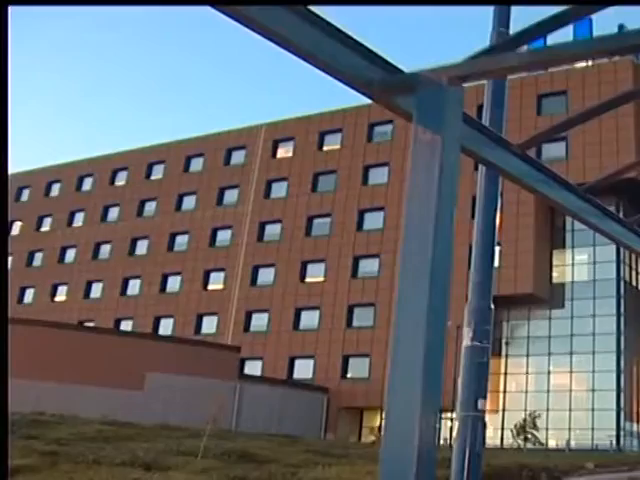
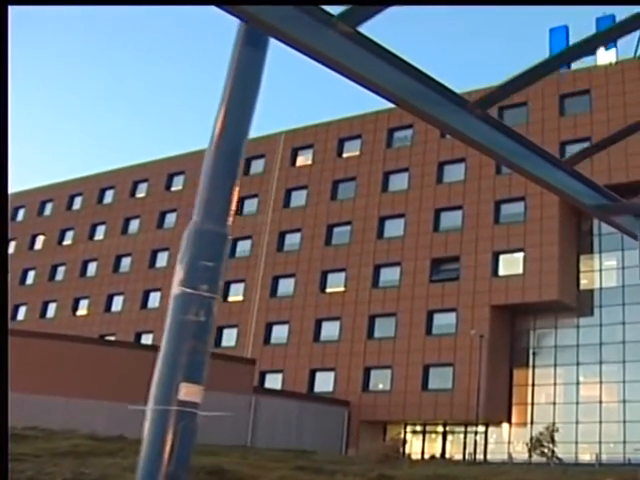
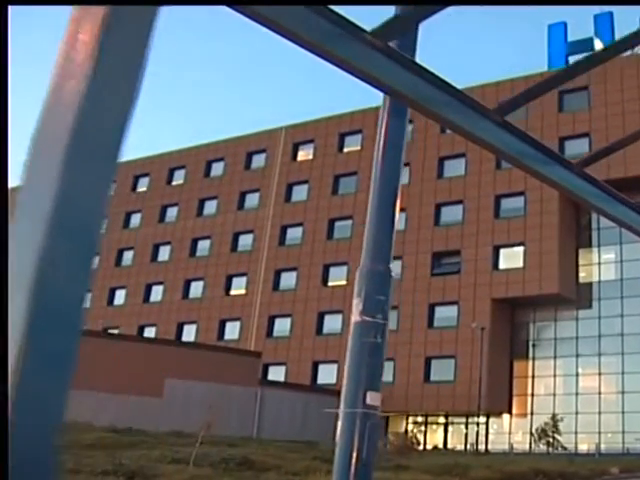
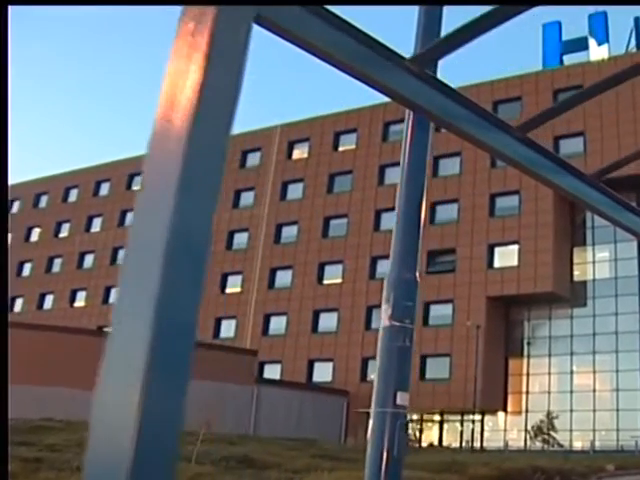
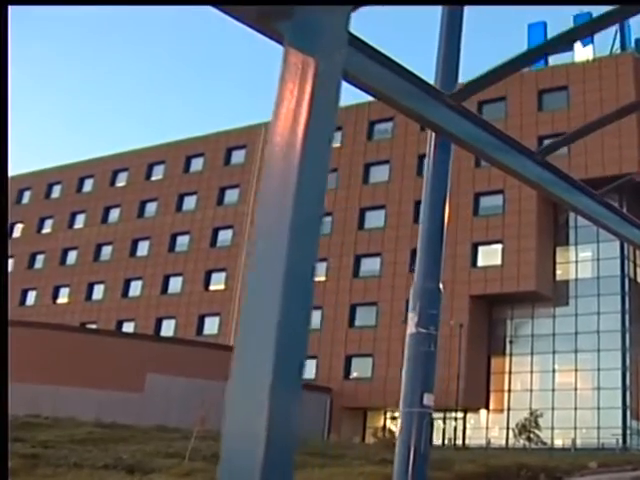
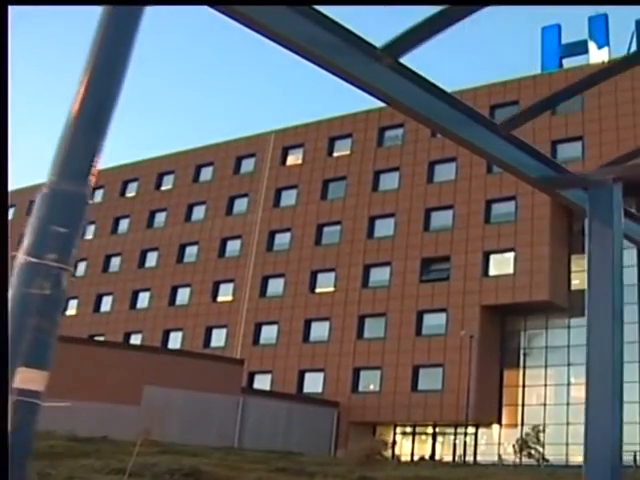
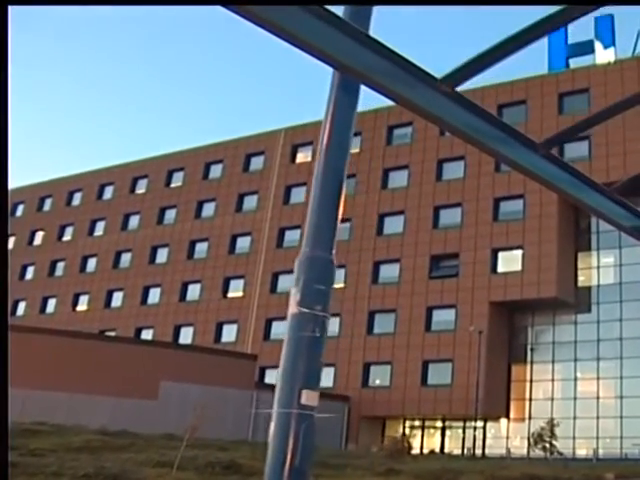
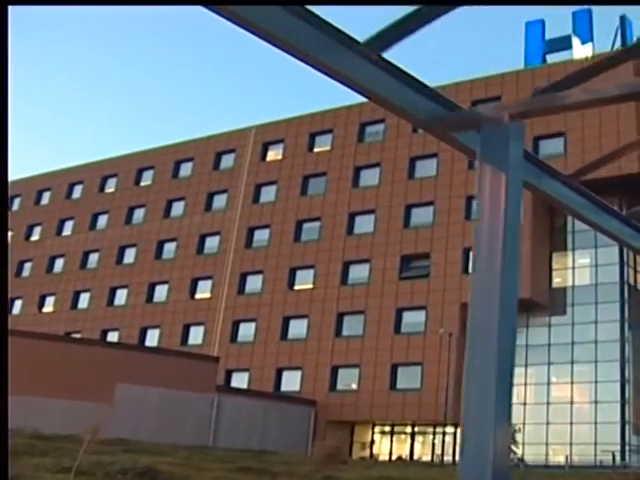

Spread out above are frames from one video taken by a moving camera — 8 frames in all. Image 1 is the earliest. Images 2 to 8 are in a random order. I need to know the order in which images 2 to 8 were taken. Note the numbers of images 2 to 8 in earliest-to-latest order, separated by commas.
5, 4, 3, 7, 2, 6, 8
